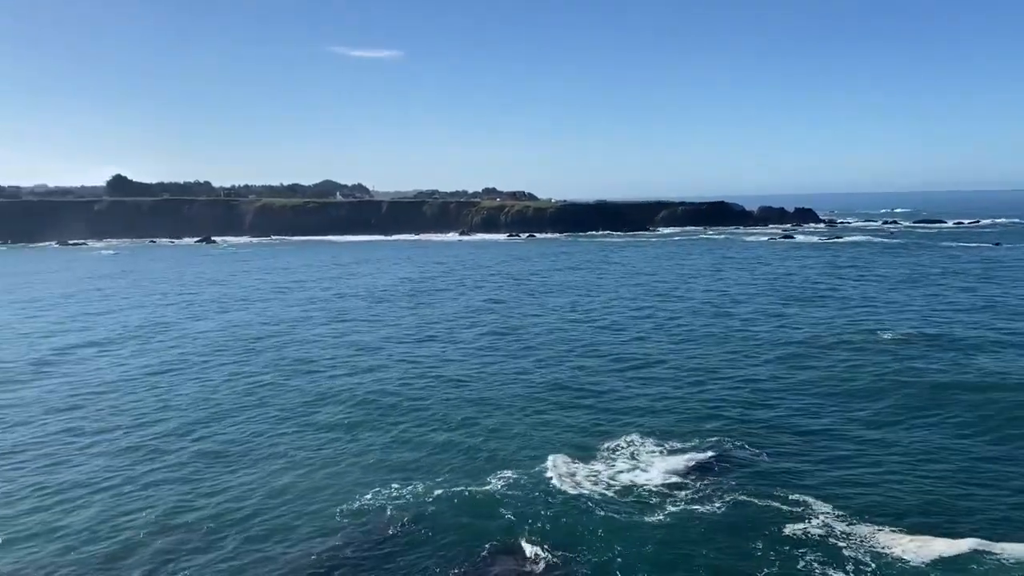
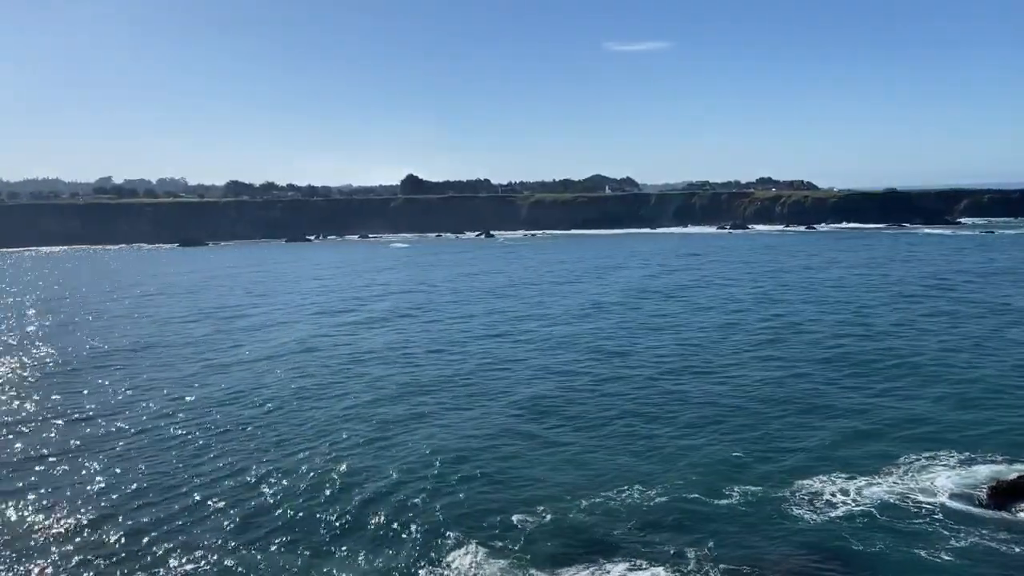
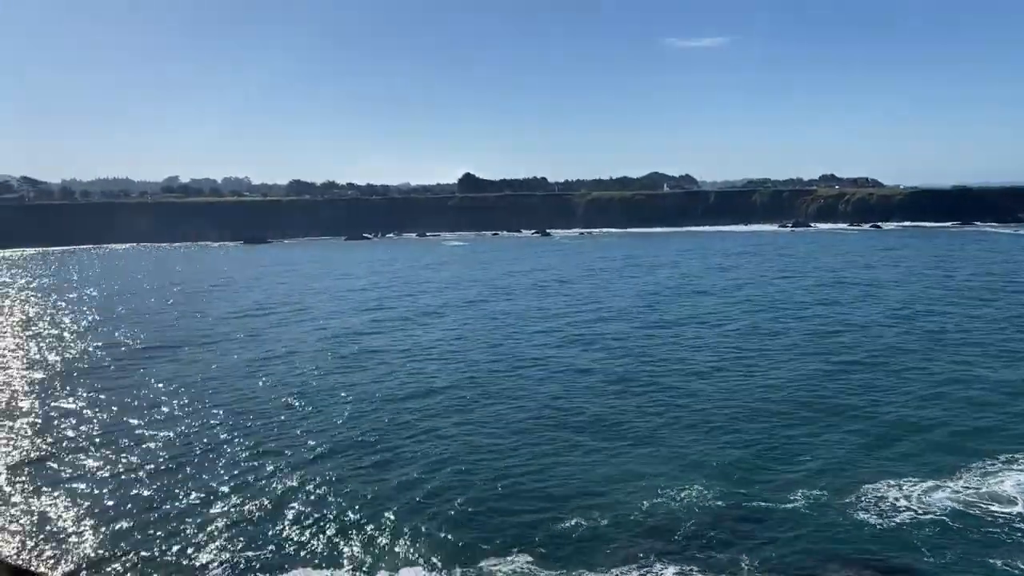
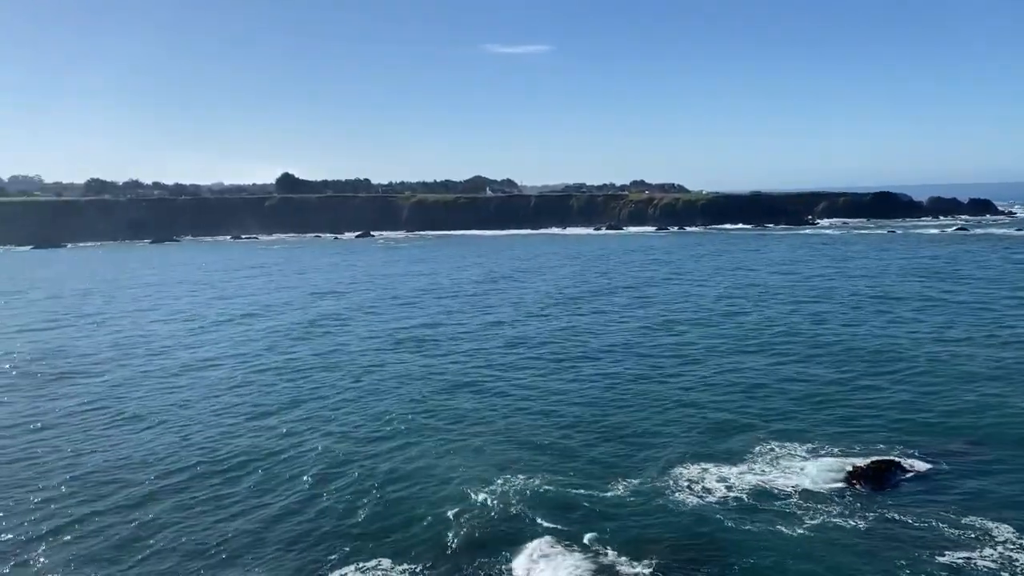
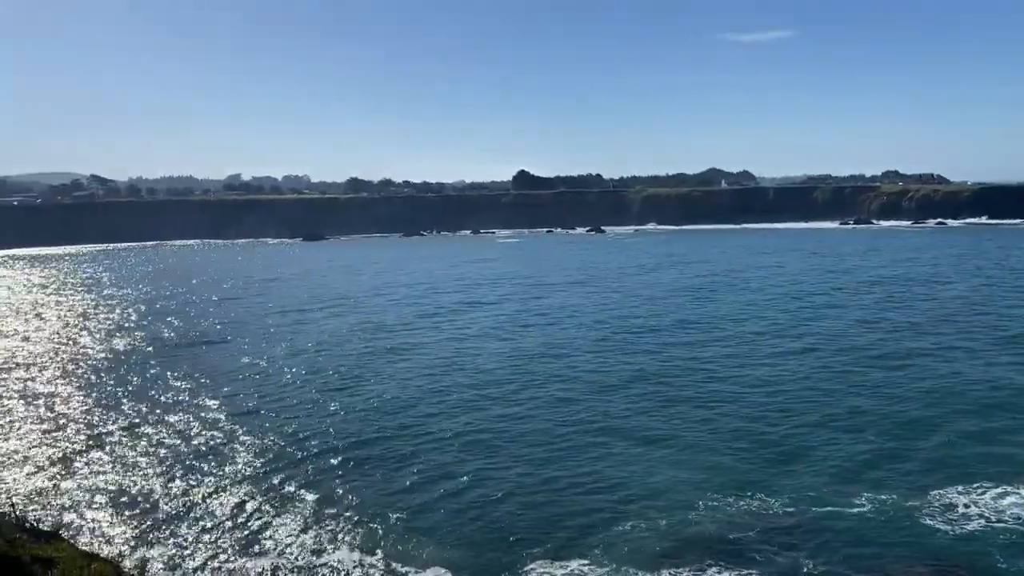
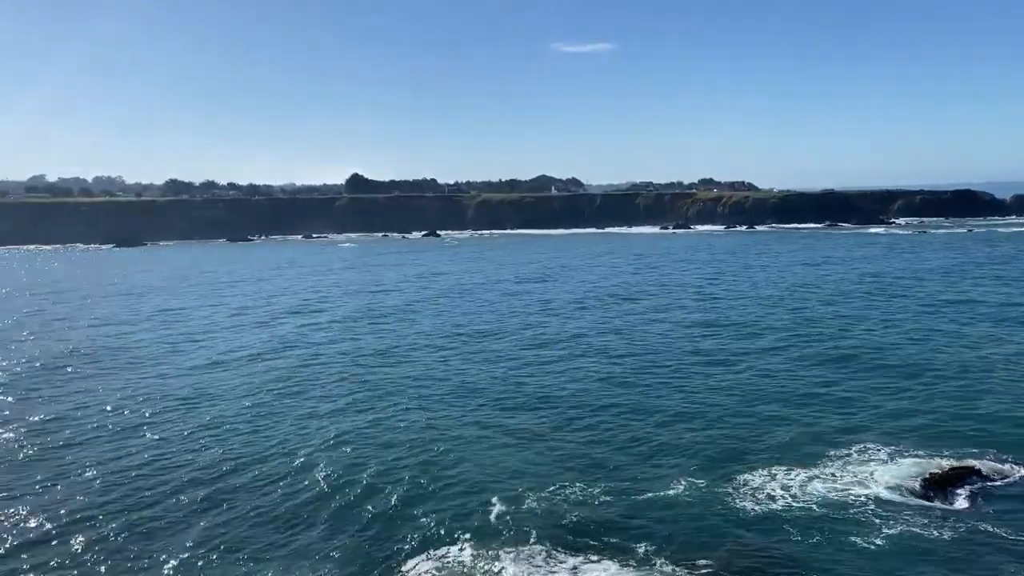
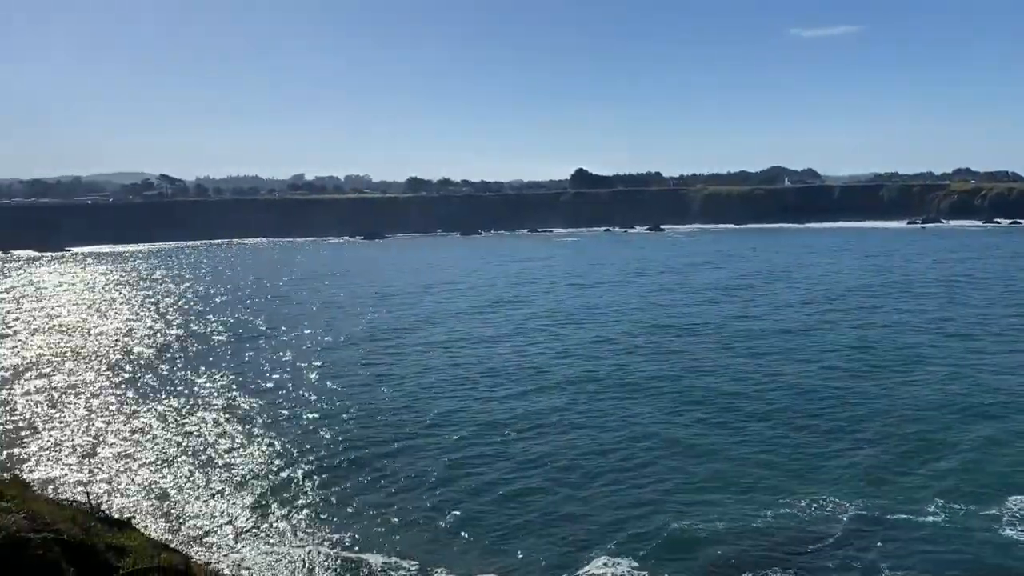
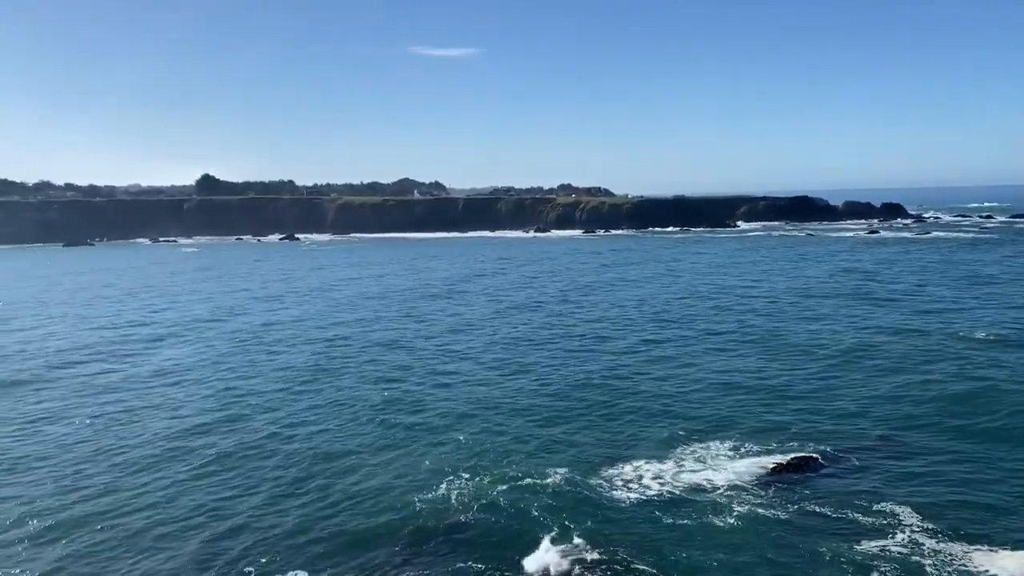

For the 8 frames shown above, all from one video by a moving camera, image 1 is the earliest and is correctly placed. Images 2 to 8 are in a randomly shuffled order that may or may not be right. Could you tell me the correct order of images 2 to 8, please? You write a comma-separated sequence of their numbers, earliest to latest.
8, 4, 6, 2, 3, 5, 7
